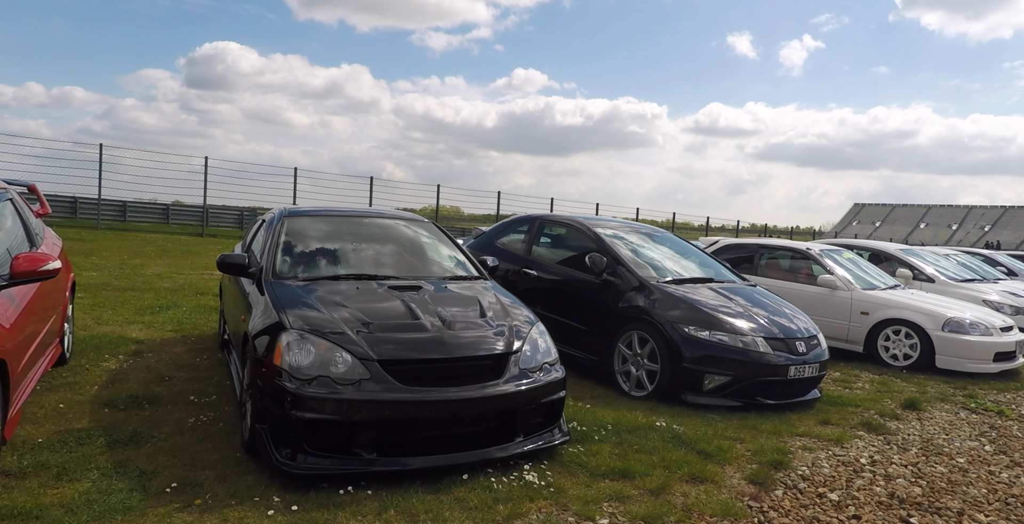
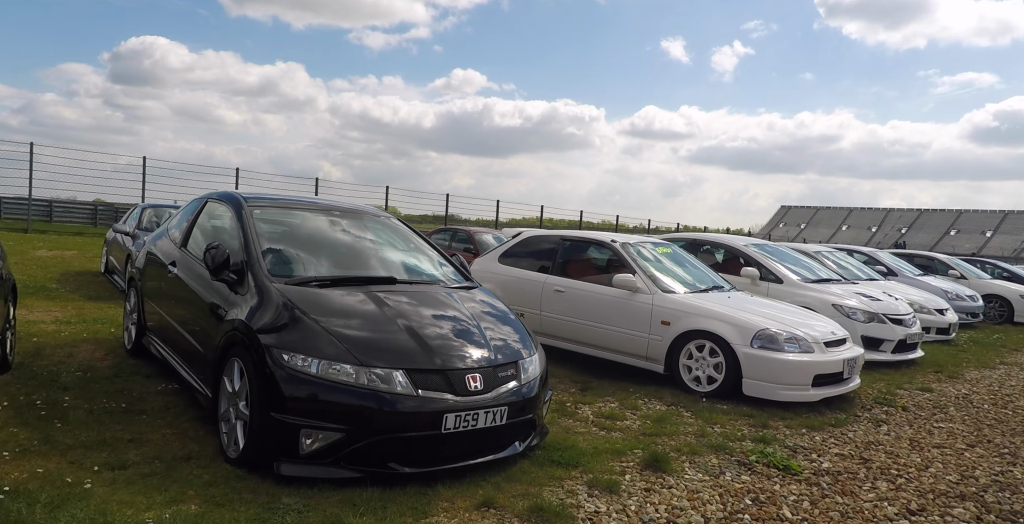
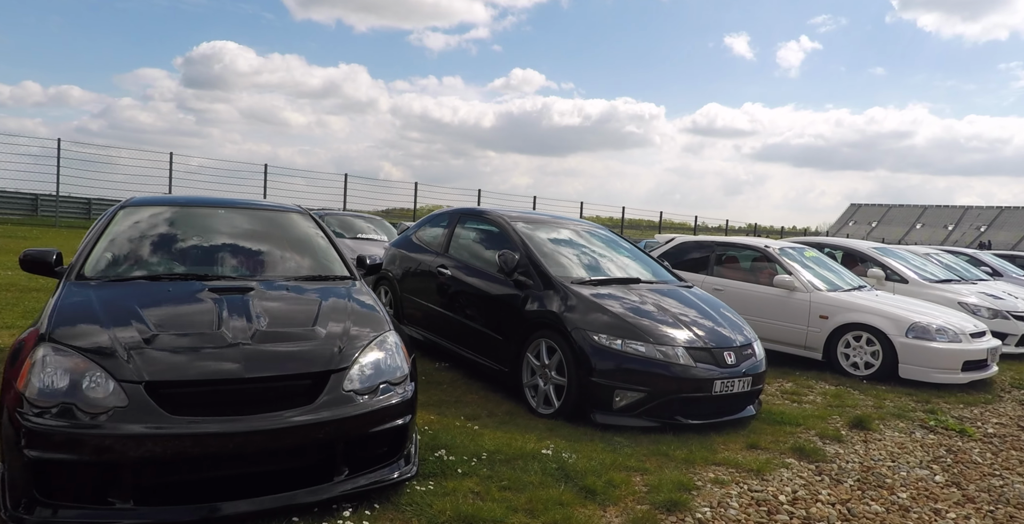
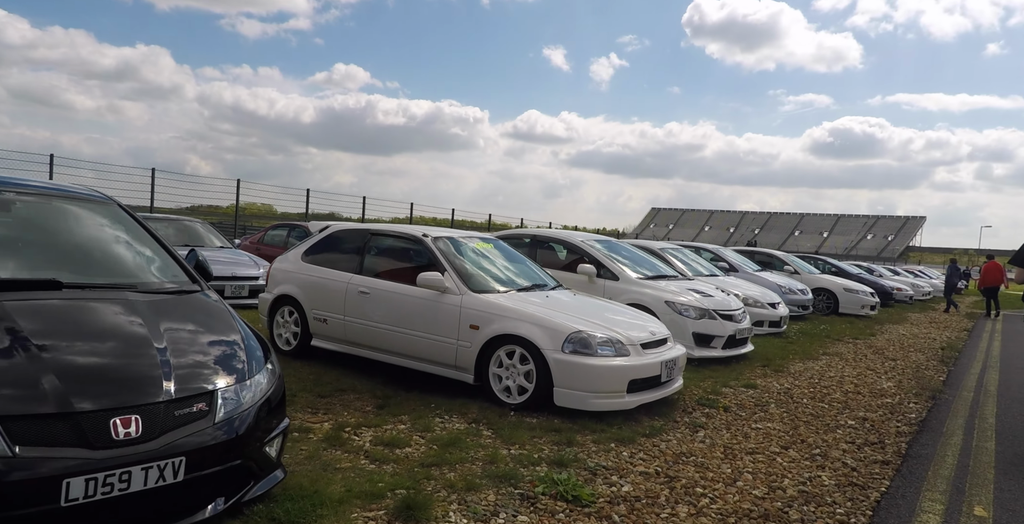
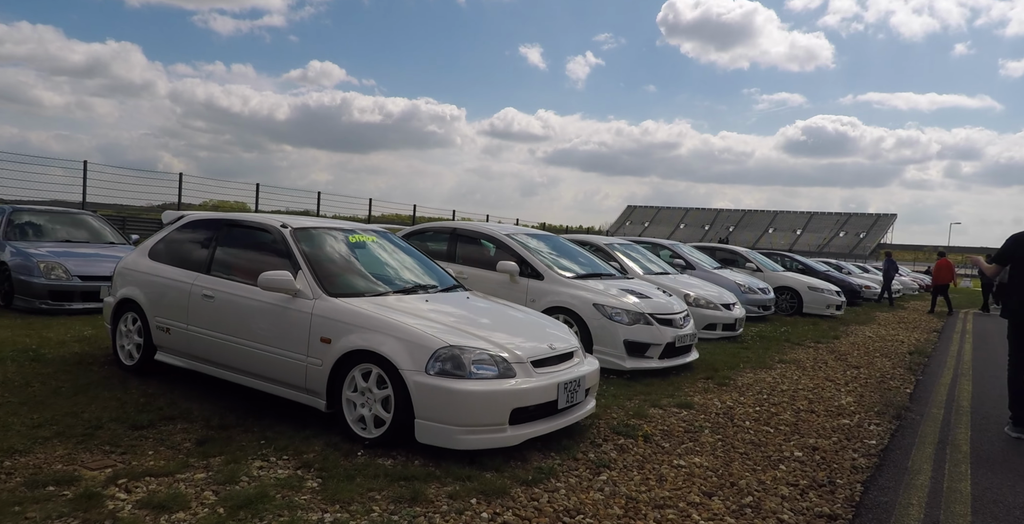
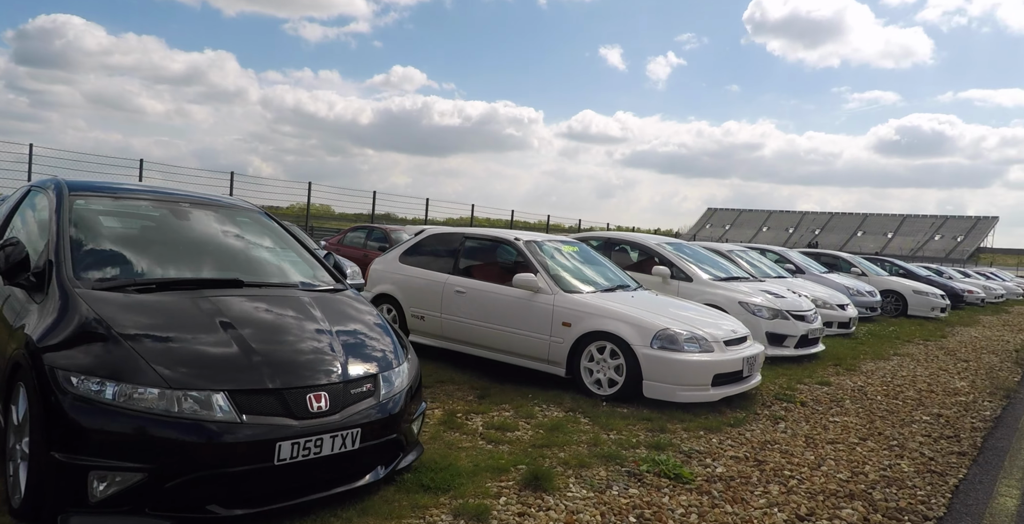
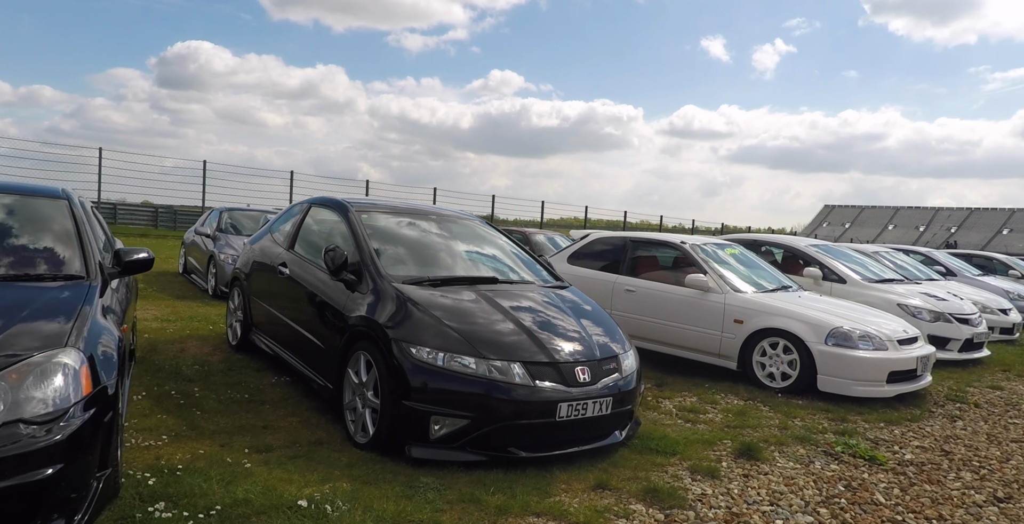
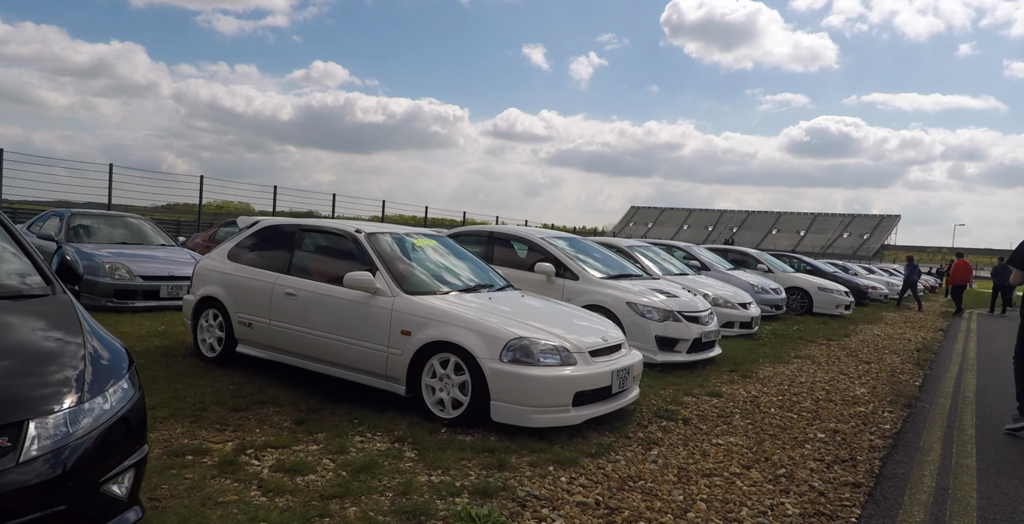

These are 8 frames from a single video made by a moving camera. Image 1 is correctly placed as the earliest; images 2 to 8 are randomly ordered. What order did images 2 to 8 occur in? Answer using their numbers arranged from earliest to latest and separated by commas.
3, 7, 2, 6, 4, 8, 5
